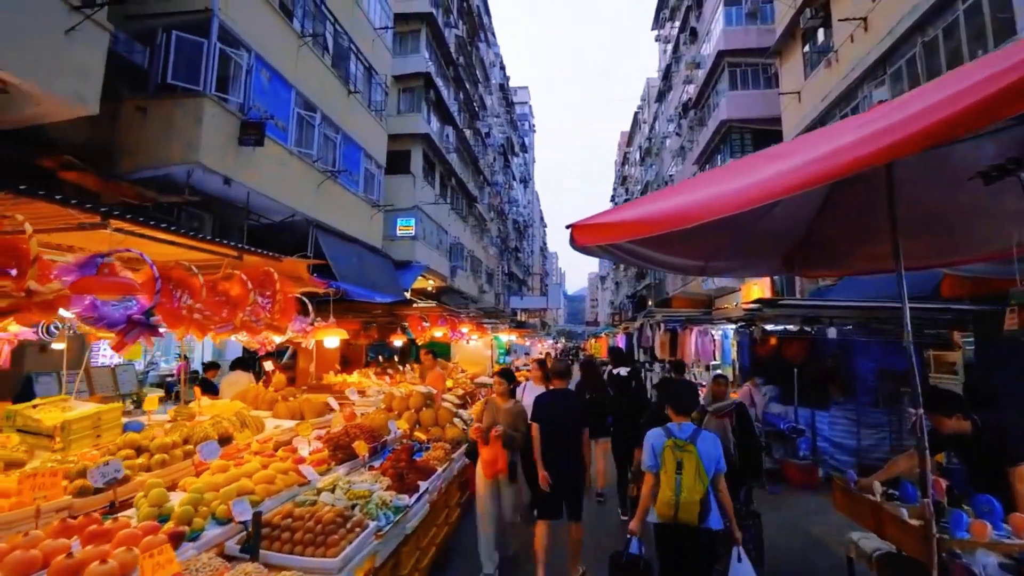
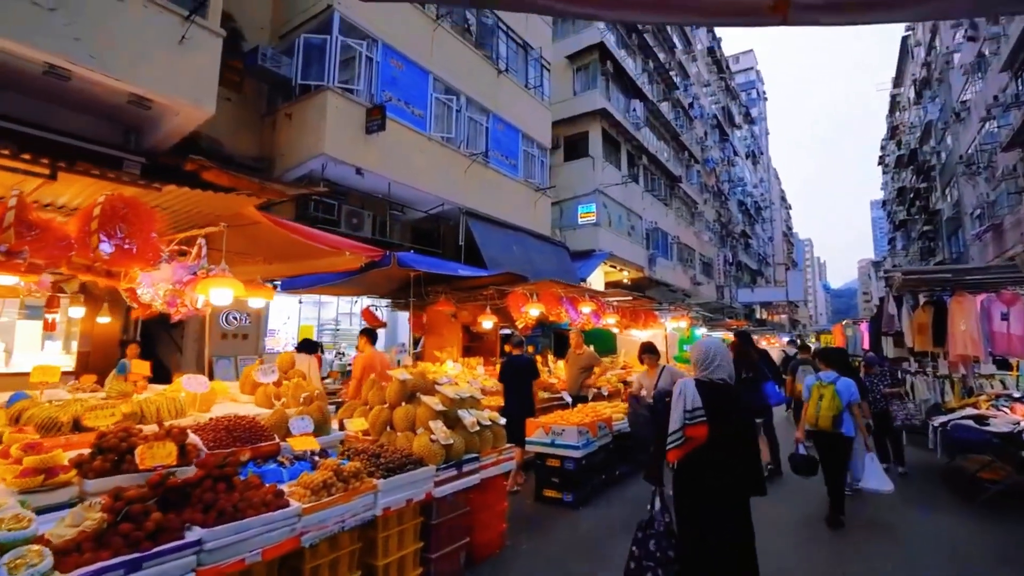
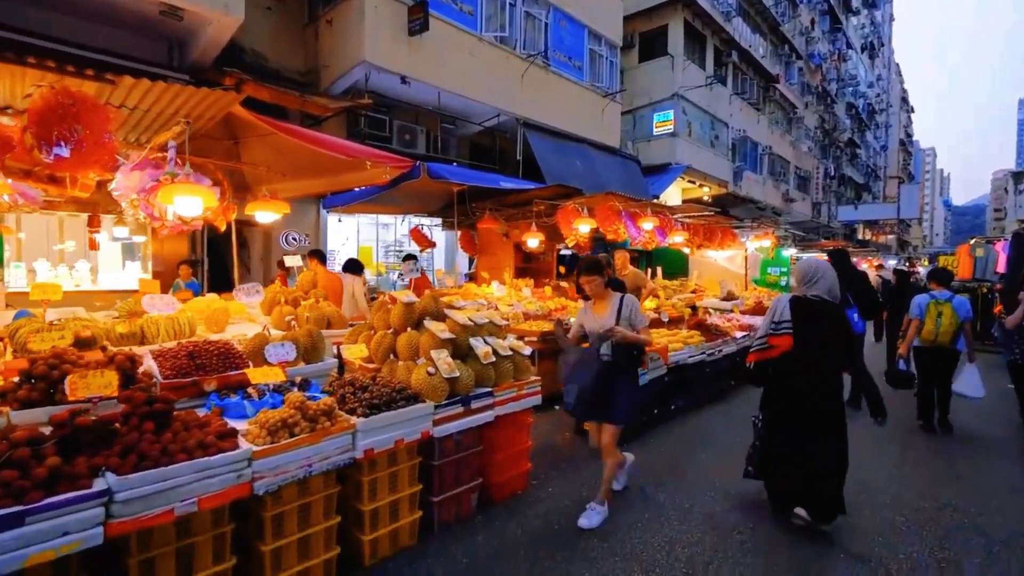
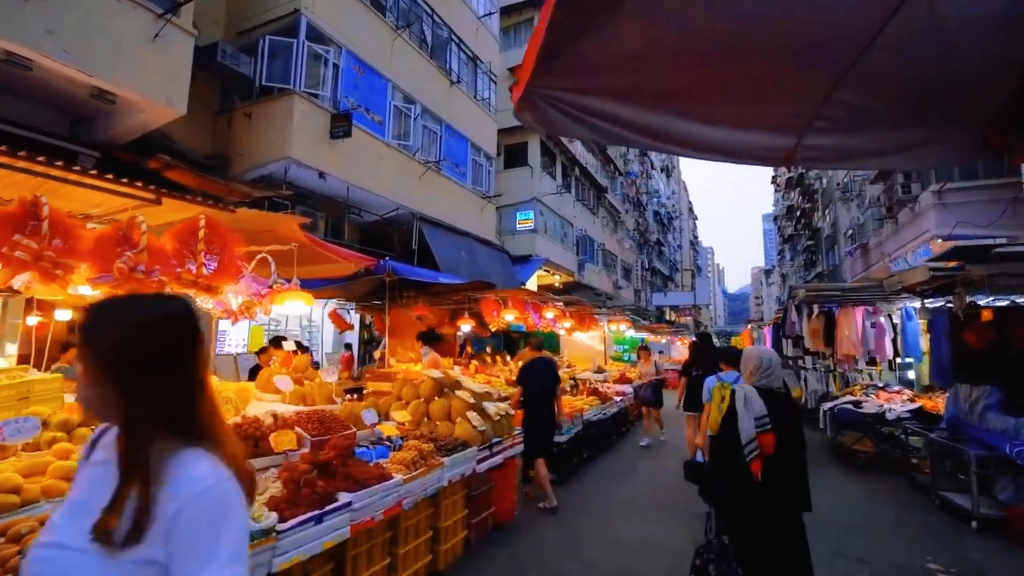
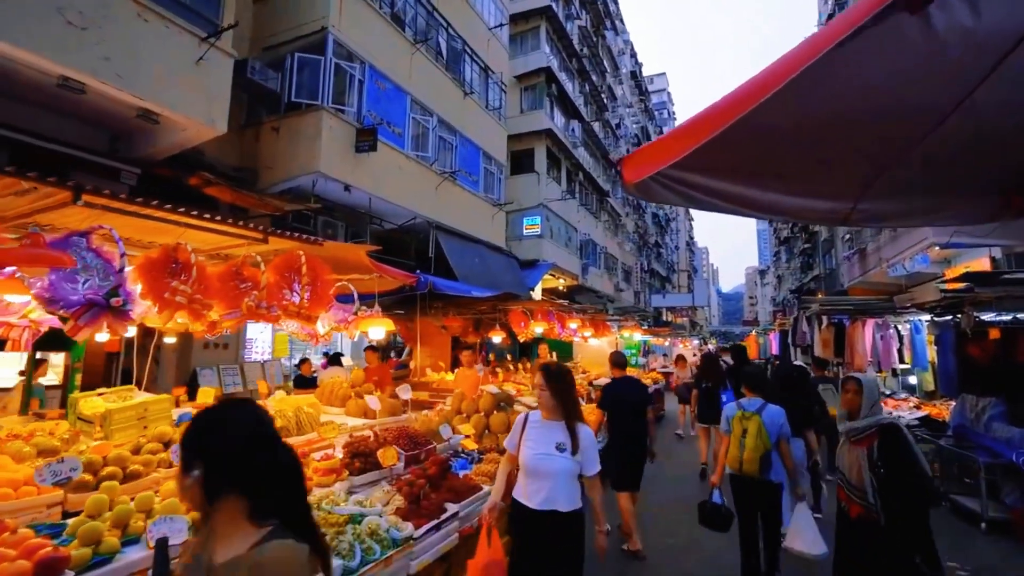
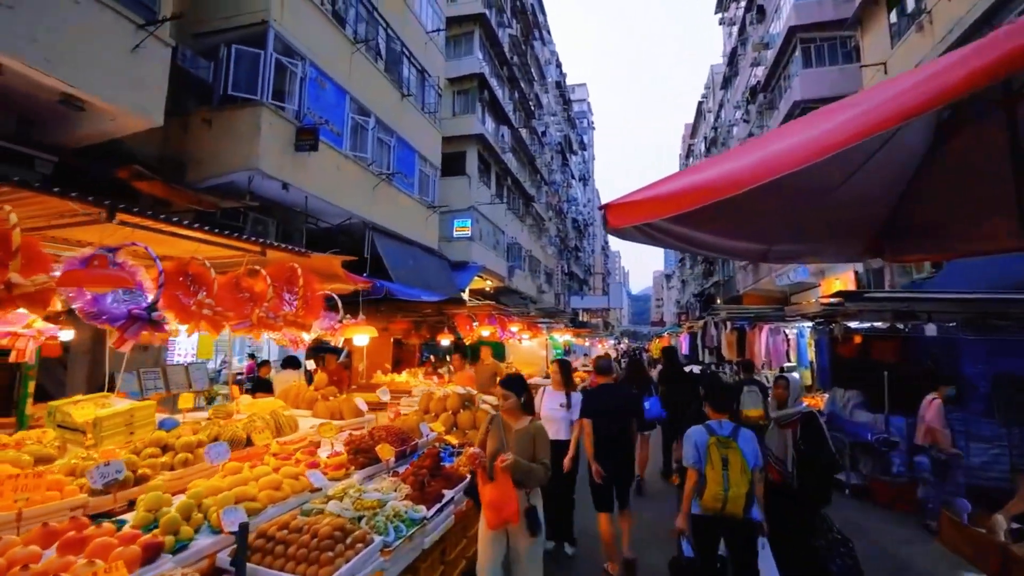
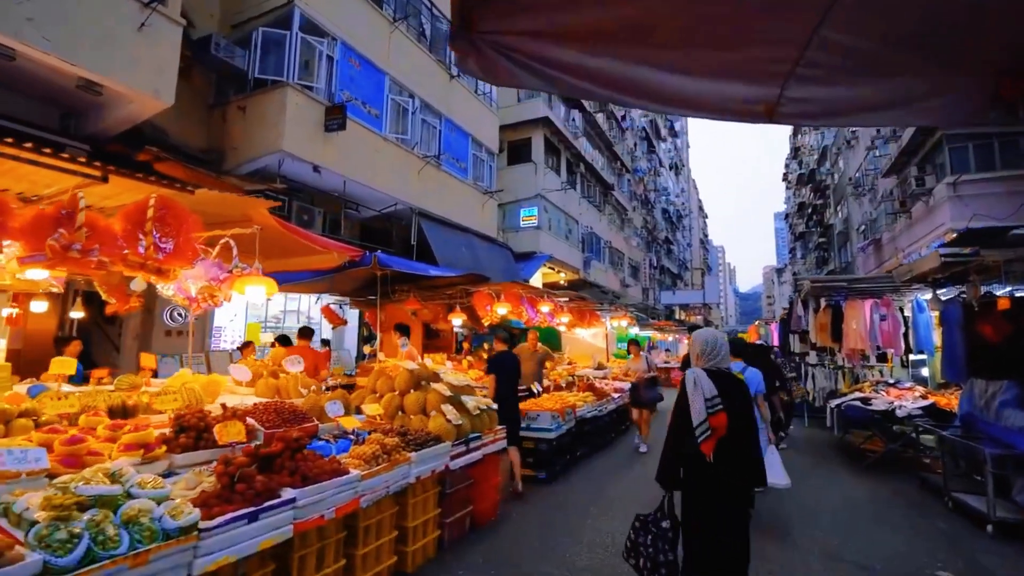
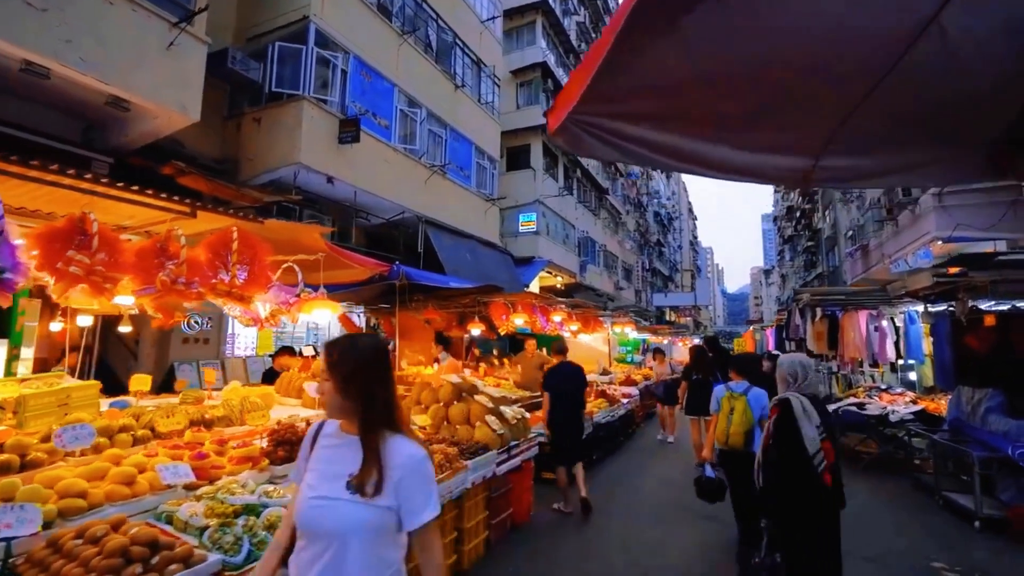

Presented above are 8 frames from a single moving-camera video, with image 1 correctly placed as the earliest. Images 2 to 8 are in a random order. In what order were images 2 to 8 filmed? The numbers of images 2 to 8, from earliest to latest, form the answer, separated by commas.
6, 5, 8, 4, 7, 2, 3
